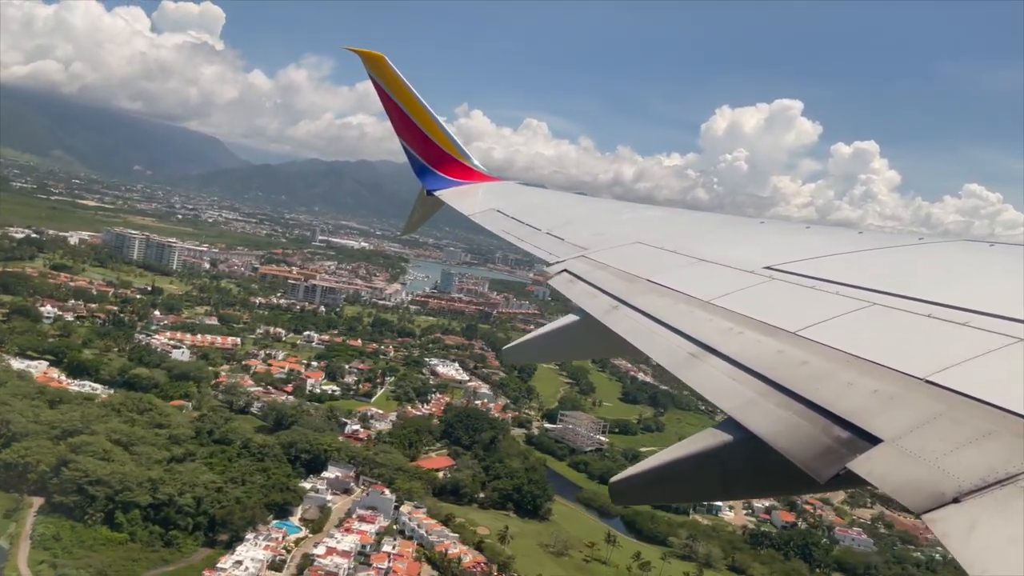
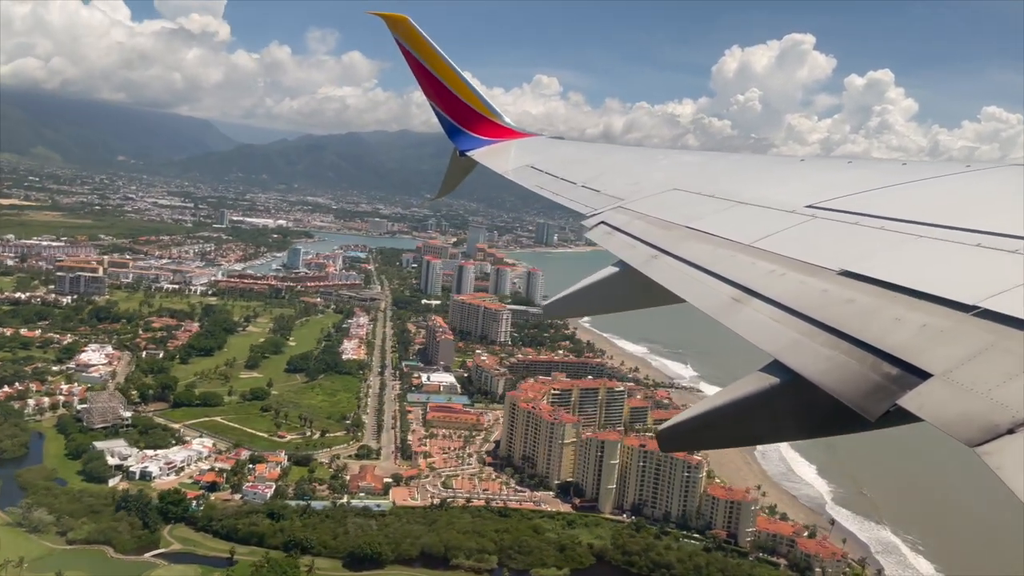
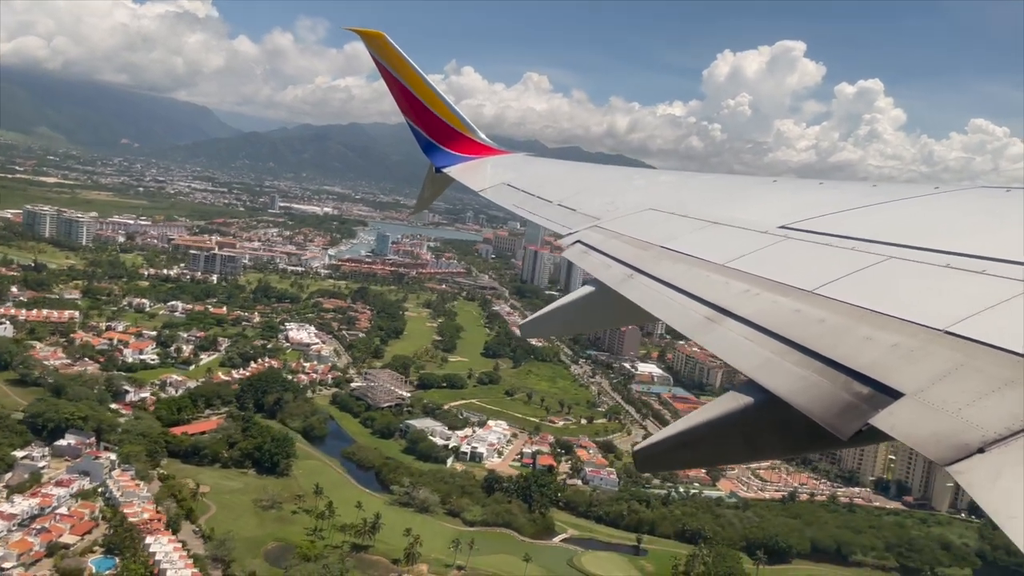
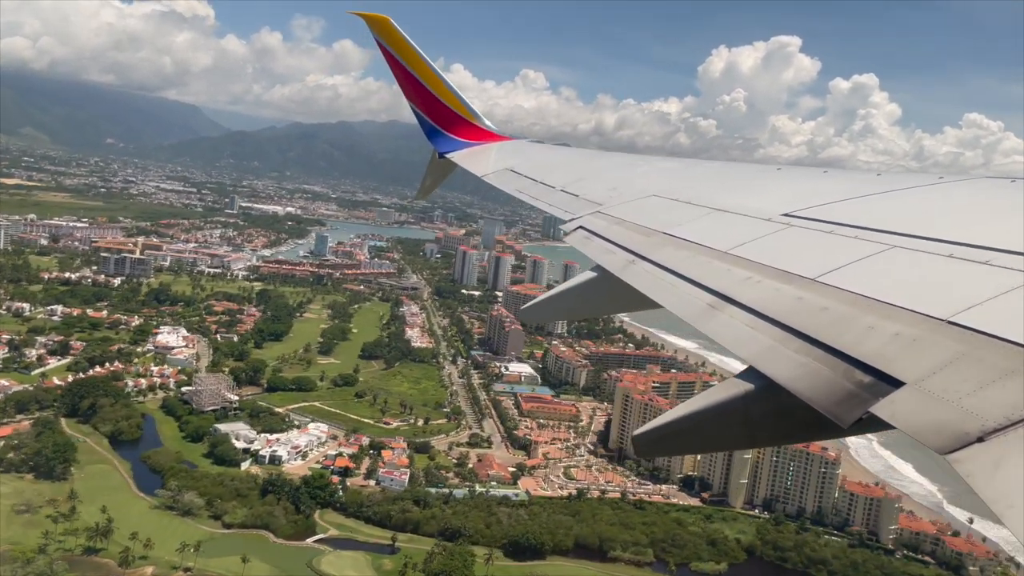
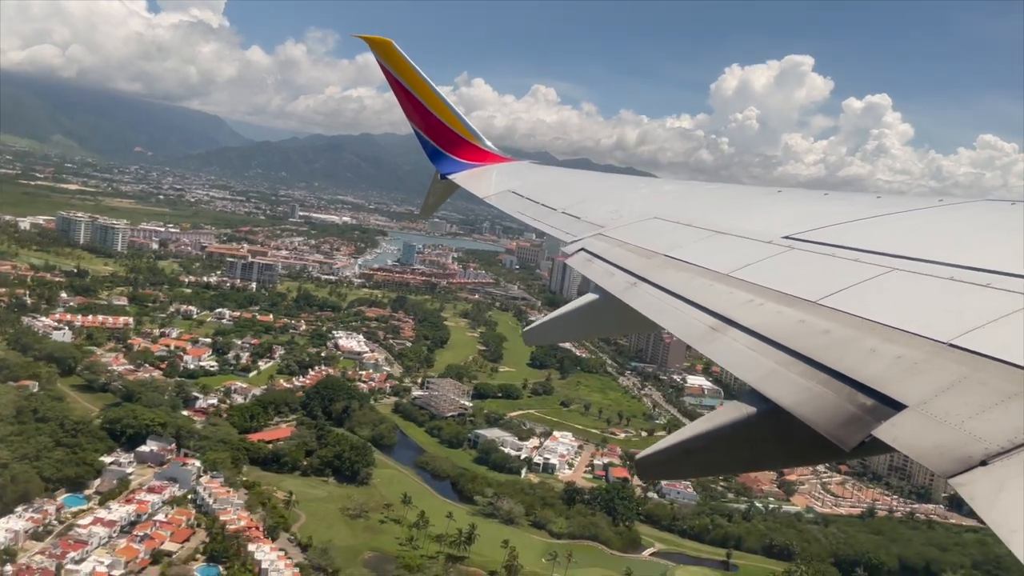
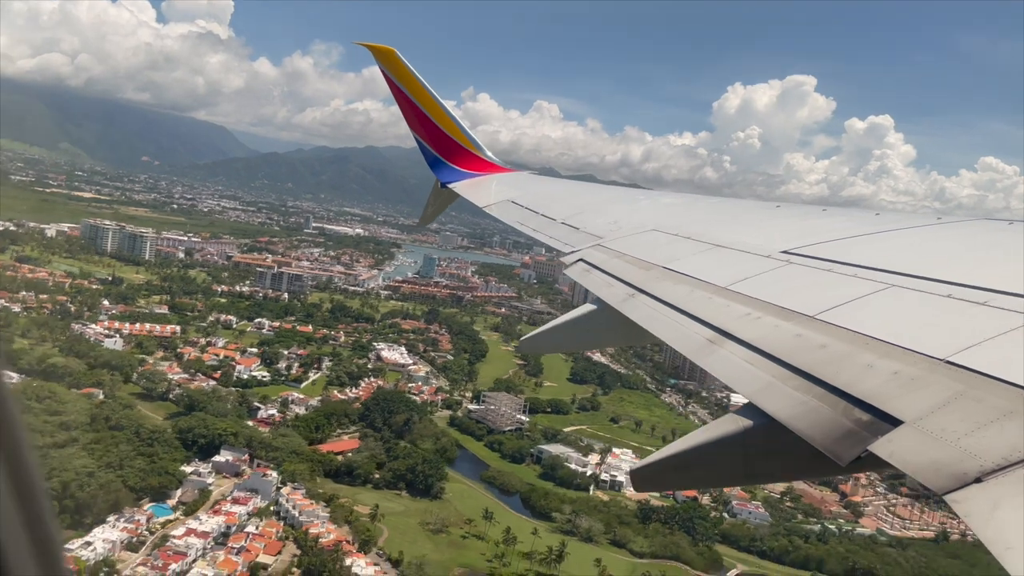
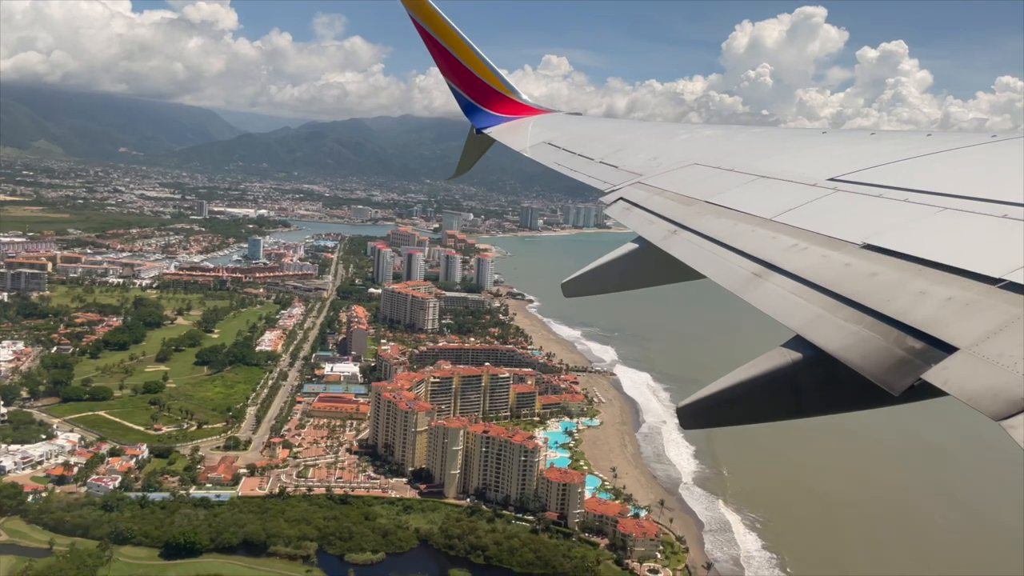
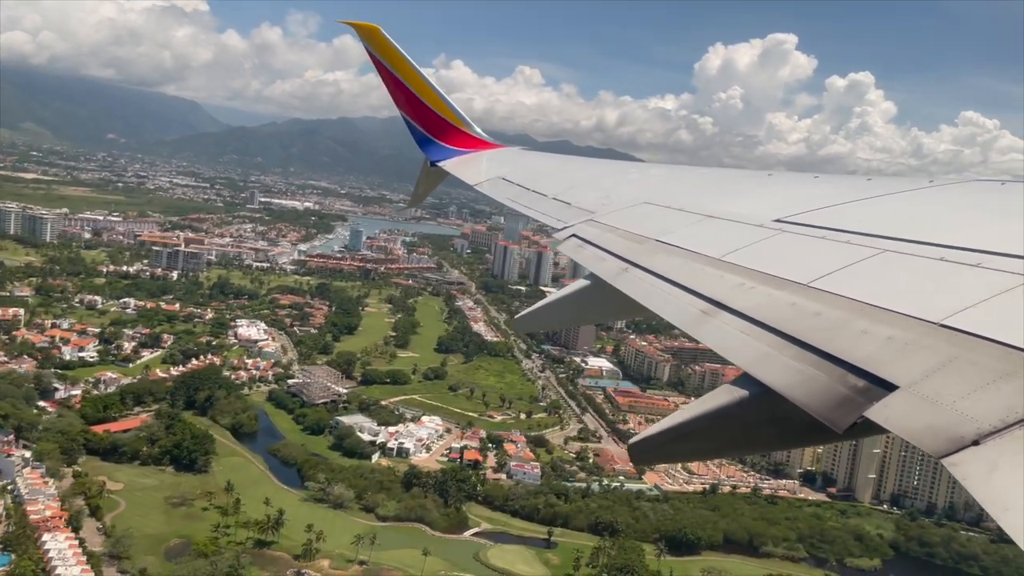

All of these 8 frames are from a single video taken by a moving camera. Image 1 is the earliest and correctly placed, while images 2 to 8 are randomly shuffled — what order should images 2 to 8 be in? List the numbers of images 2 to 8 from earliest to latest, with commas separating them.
6, 5, 3, 8, 4, 2, 7
